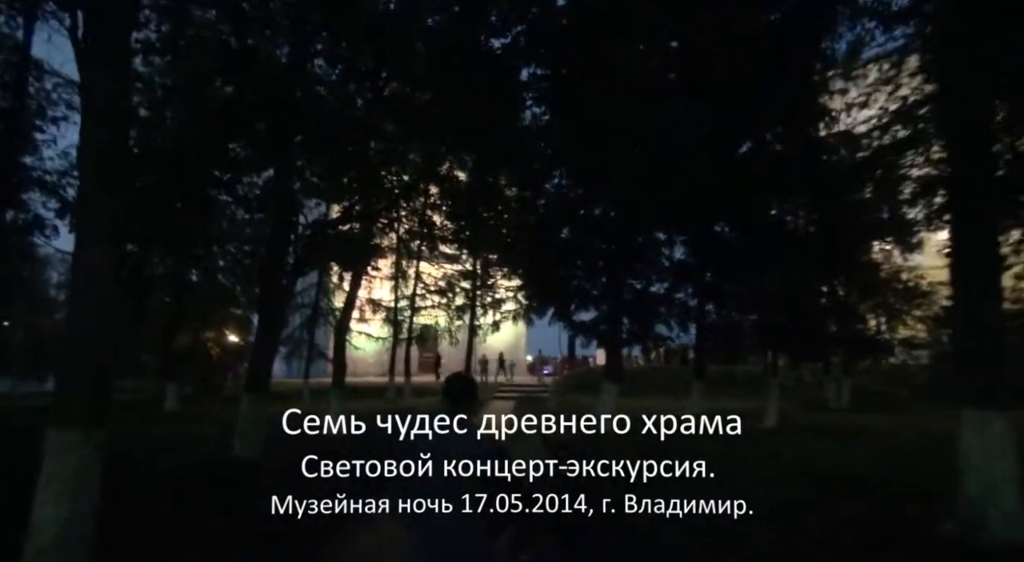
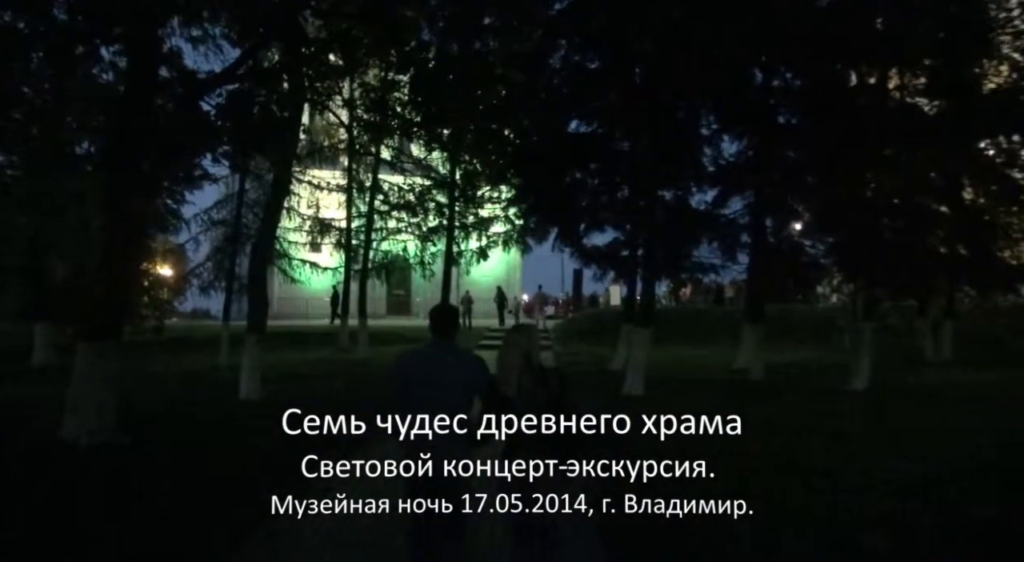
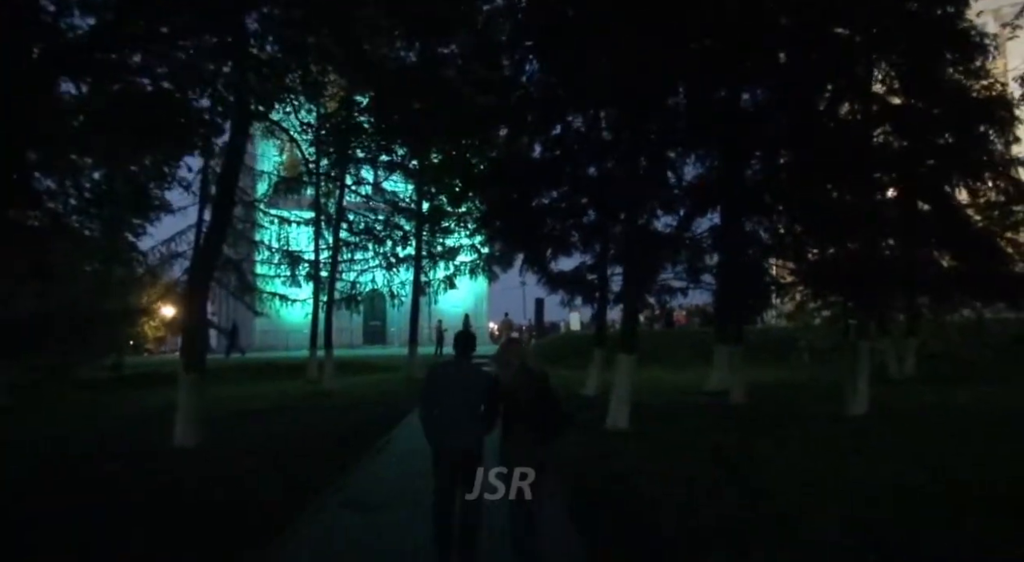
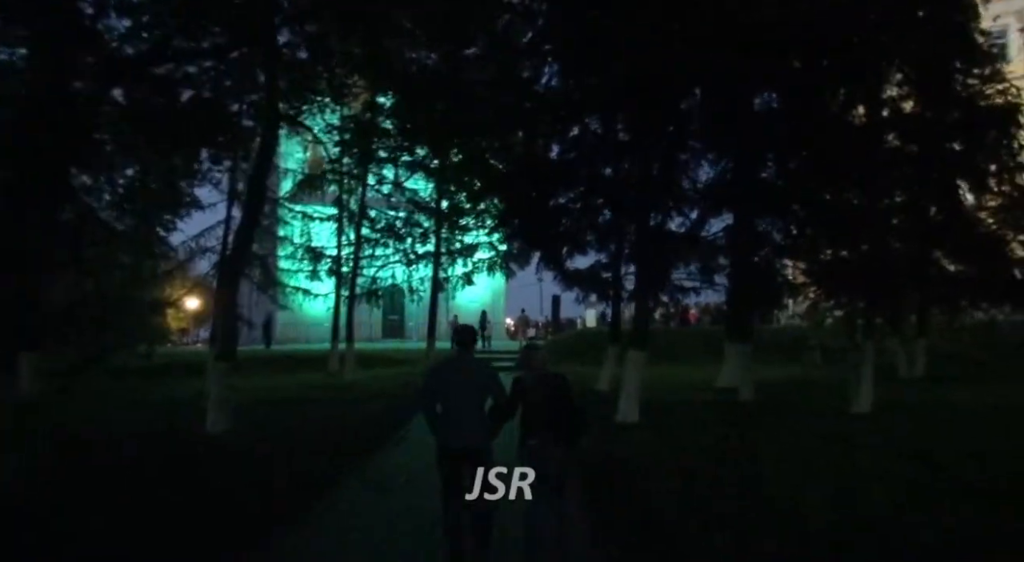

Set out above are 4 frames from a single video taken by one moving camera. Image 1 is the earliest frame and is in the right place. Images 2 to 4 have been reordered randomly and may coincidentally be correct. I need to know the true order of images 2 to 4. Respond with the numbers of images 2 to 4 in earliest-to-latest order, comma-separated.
2, 4, 3
